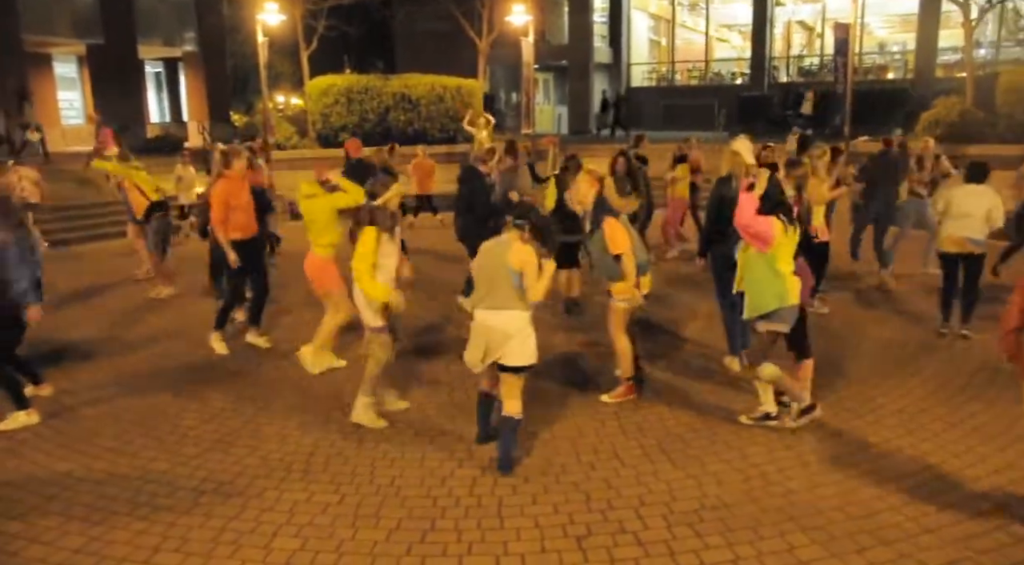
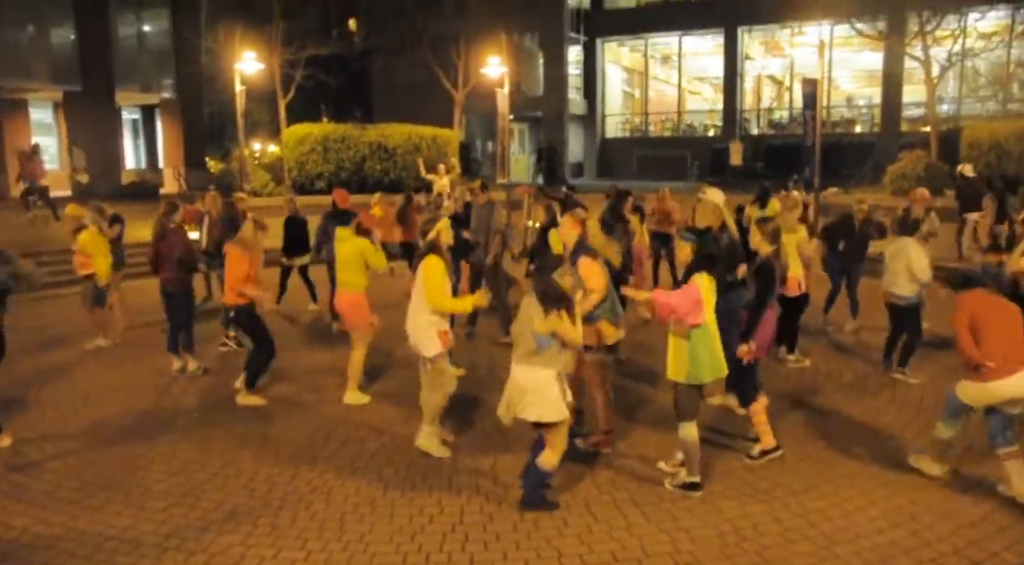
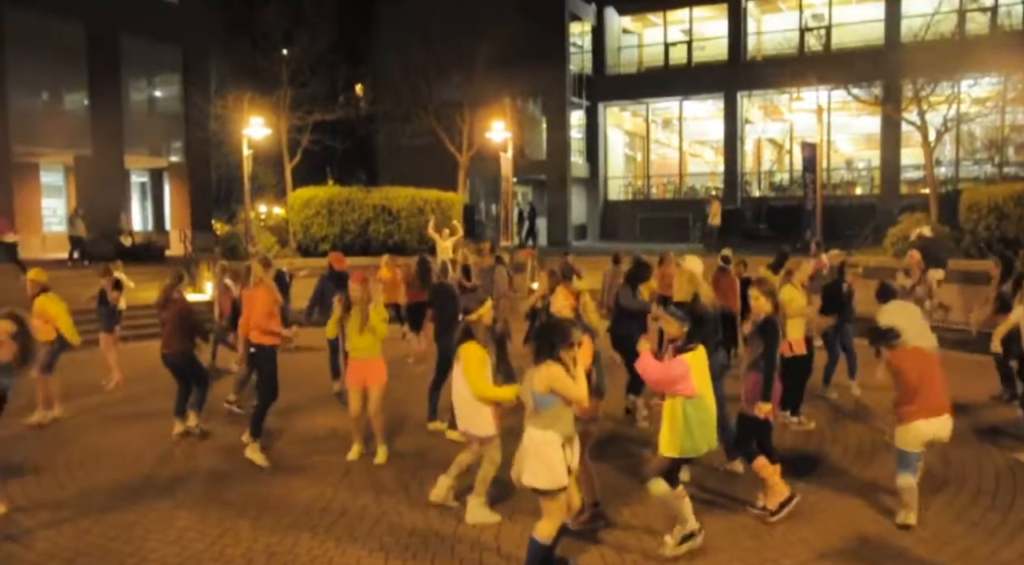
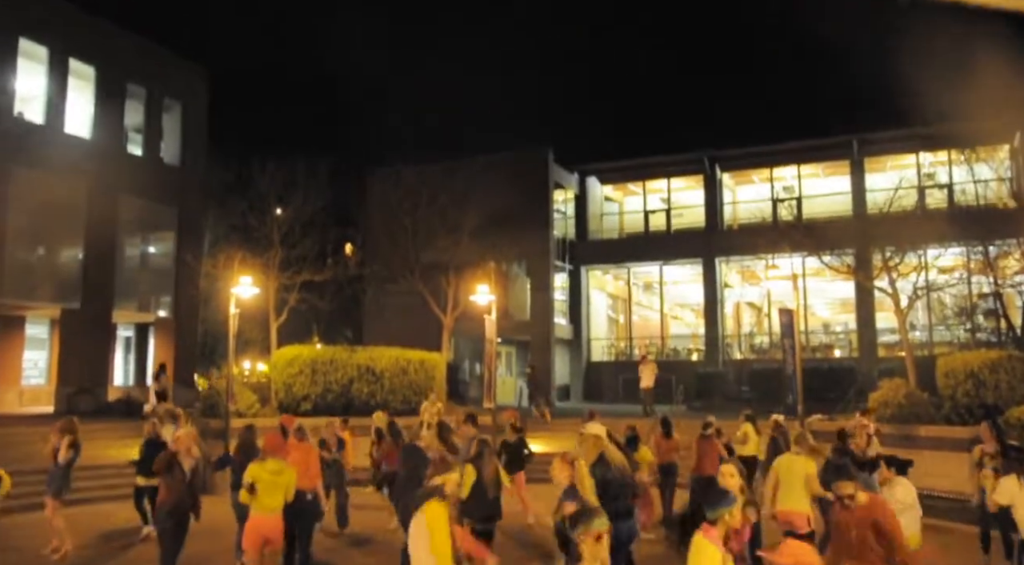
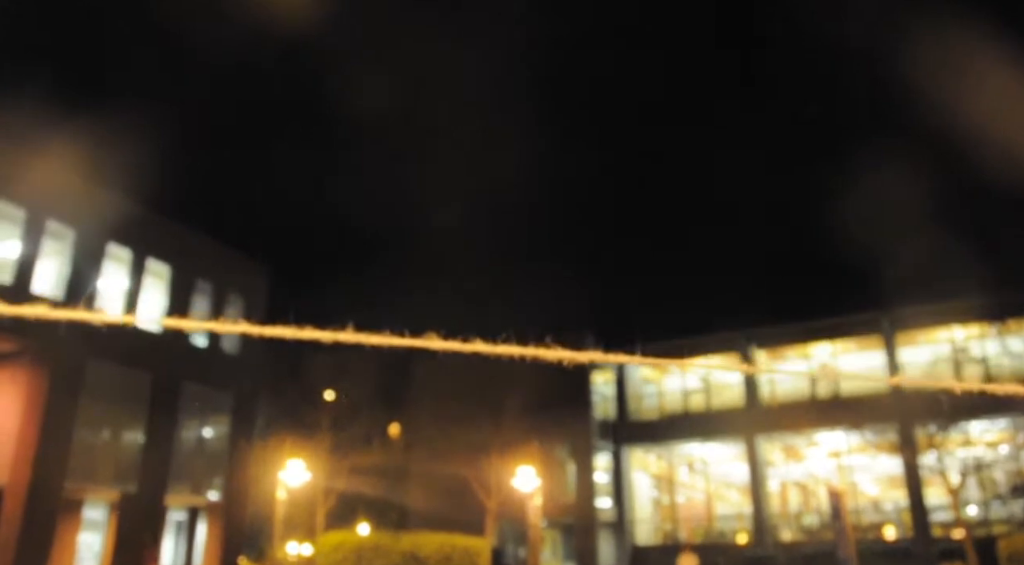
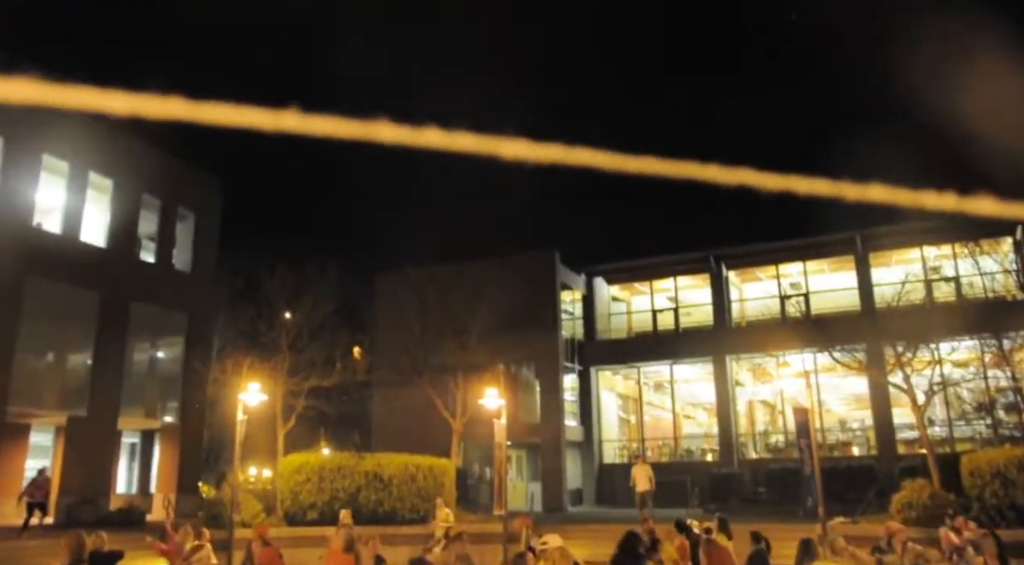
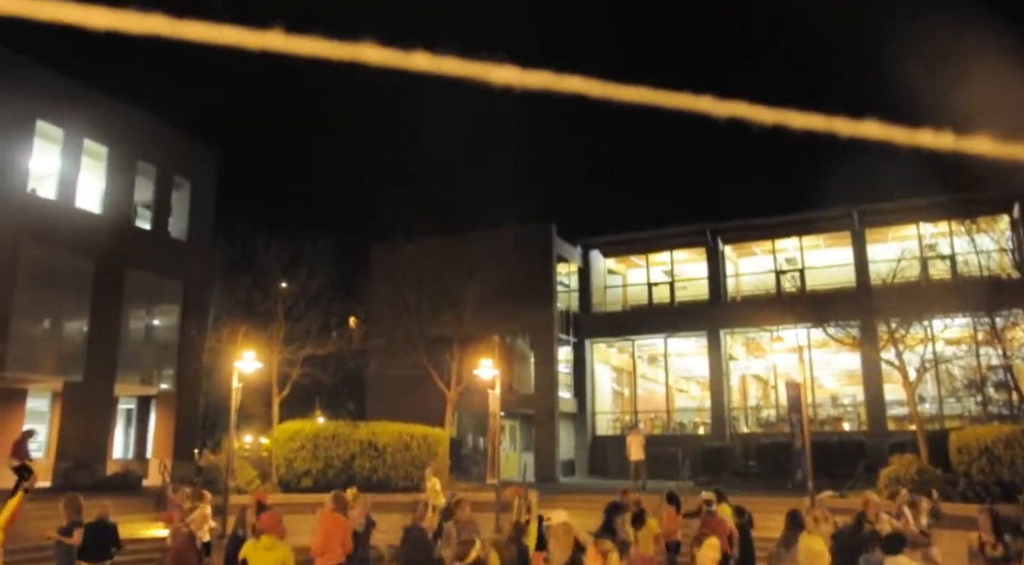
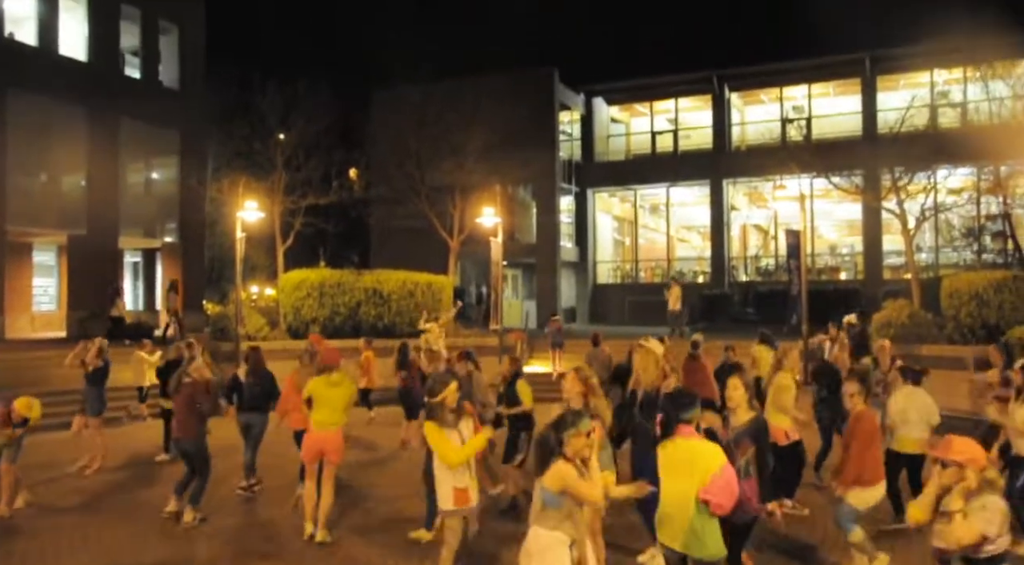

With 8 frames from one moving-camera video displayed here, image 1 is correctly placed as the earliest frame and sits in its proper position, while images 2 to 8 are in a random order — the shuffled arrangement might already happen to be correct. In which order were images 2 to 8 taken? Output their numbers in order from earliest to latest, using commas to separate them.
2, 3, 8, 4, 7, 6, 5
